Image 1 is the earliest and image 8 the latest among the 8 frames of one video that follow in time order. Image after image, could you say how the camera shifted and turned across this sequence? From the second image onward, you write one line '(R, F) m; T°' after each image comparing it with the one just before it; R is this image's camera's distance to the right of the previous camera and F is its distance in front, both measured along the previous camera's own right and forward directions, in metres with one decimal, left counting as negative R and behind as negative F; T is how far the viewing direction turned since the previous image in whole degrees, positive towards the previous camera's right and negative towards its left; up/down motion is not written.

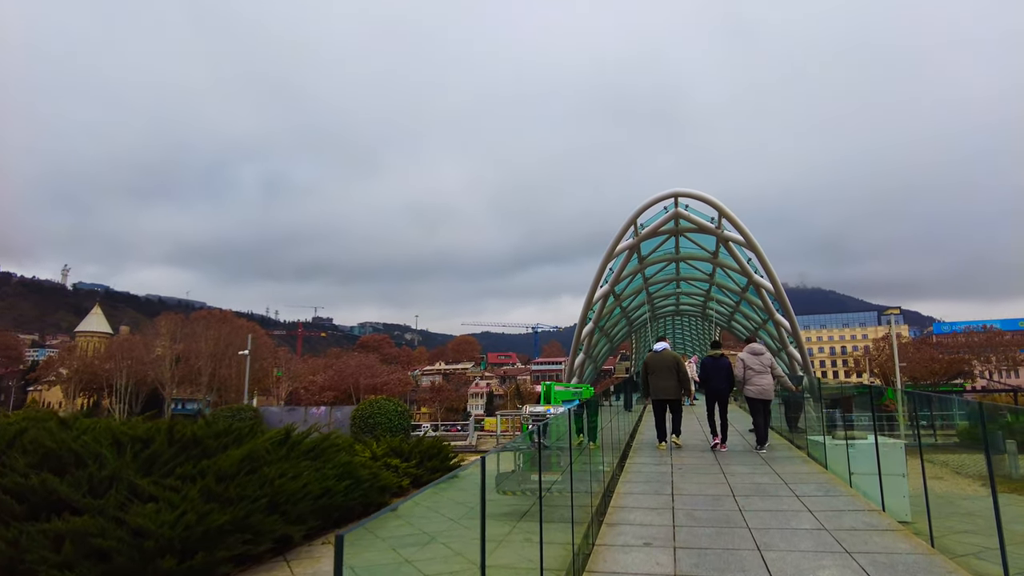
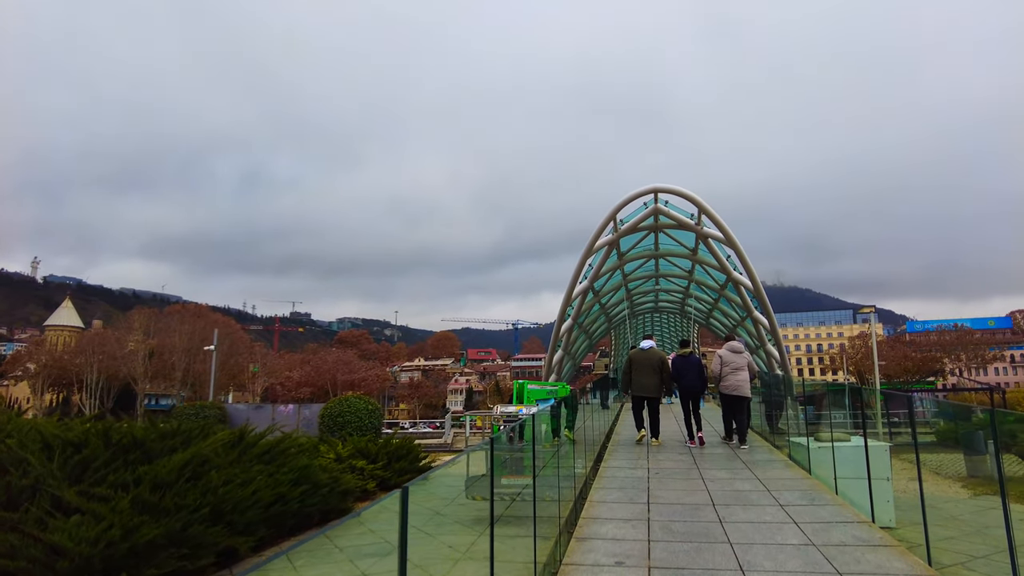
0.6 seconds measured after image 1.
(+0.1, +0.3) m; +2°
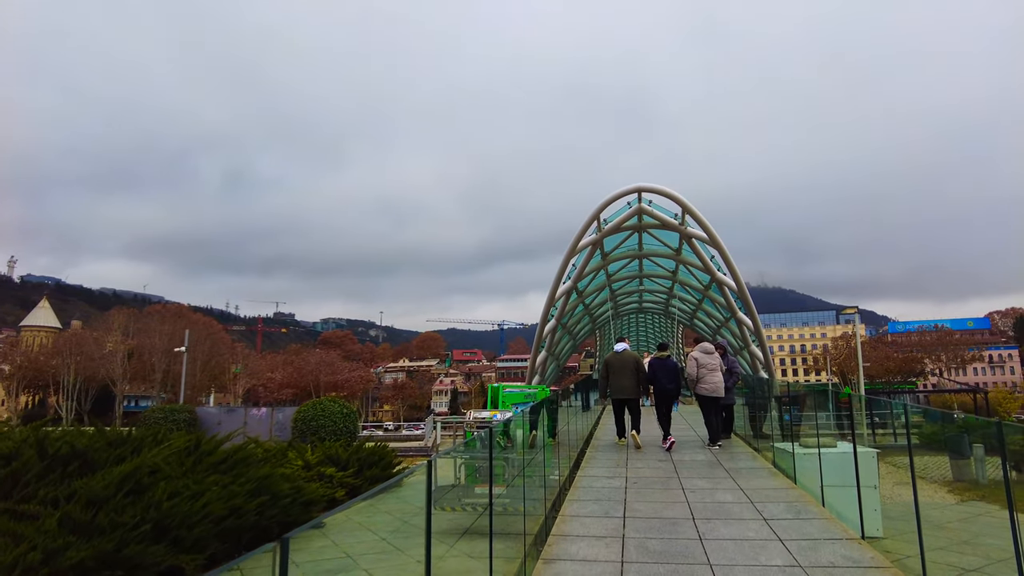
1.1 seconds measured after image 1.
(+0.1, +0.3) m; +1°
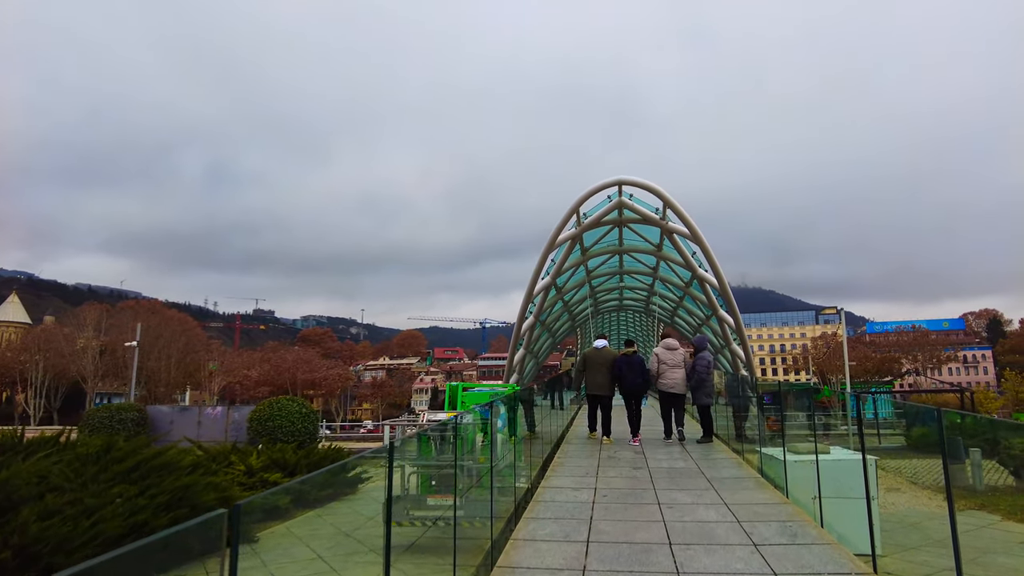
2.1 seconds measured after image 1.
(+0.2, +0.6) m; +2°
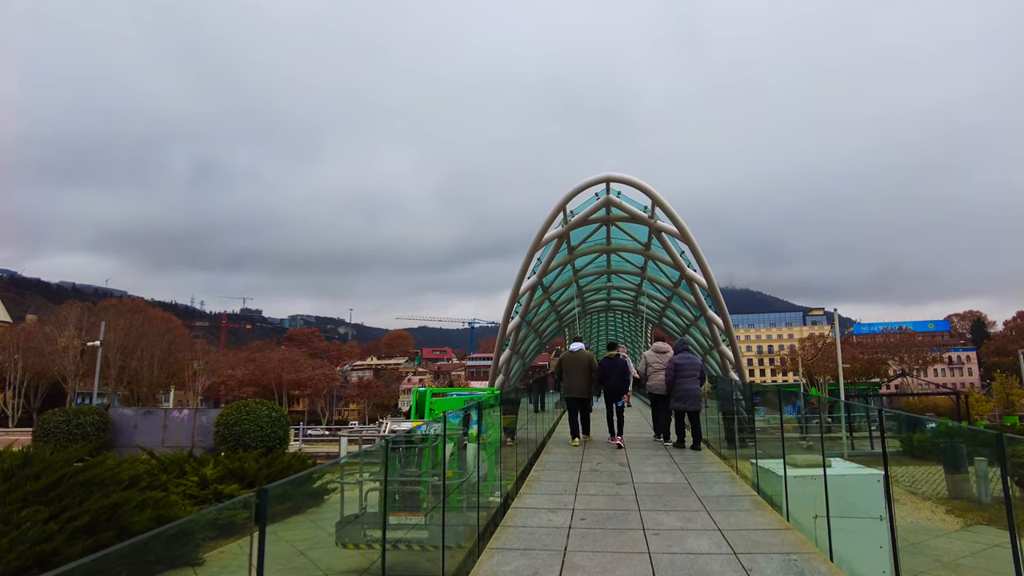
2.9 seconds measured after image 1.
(+0.1, +0.5) m; +1°
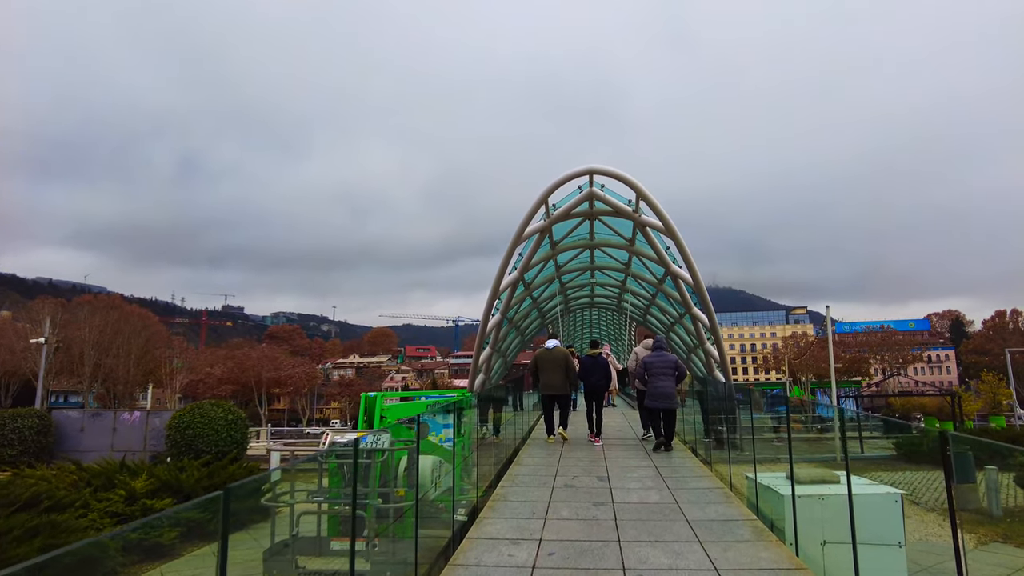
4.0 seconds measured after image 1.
(+0.1, +0.6) m; +1°
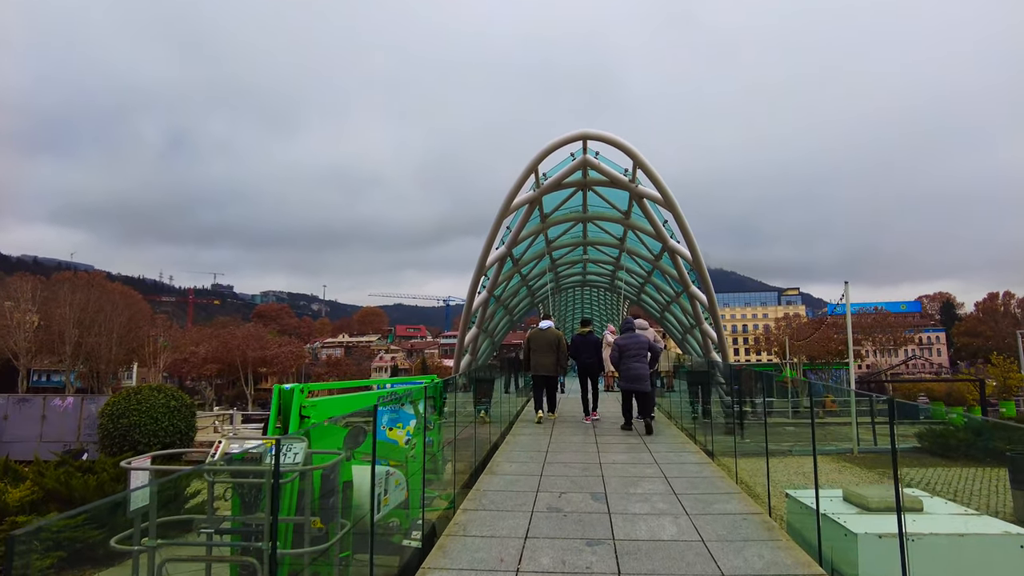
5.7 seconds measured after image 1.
(+0.1, +1.1) m; +1°
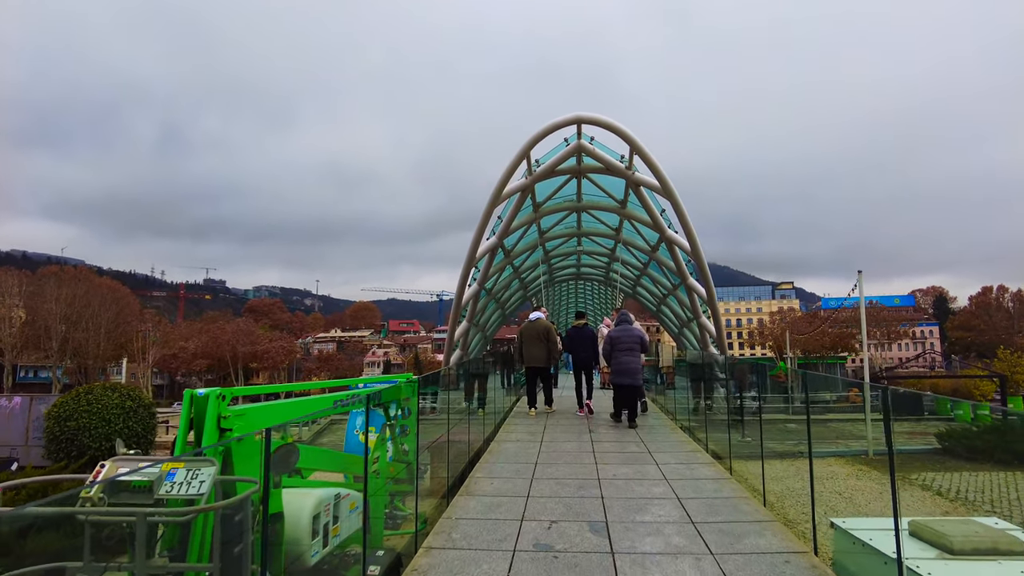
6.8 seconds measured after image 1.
(+0.1, +0.7) m; +1°
